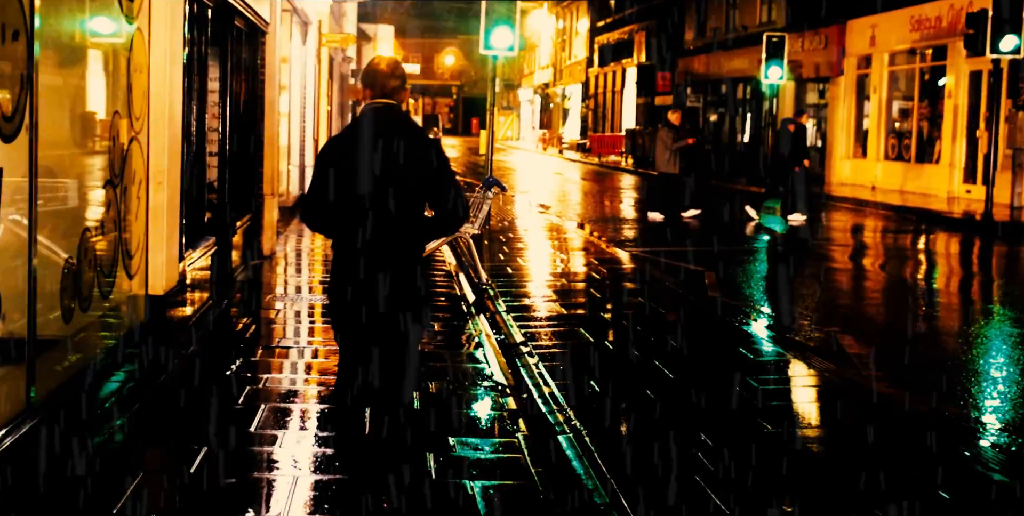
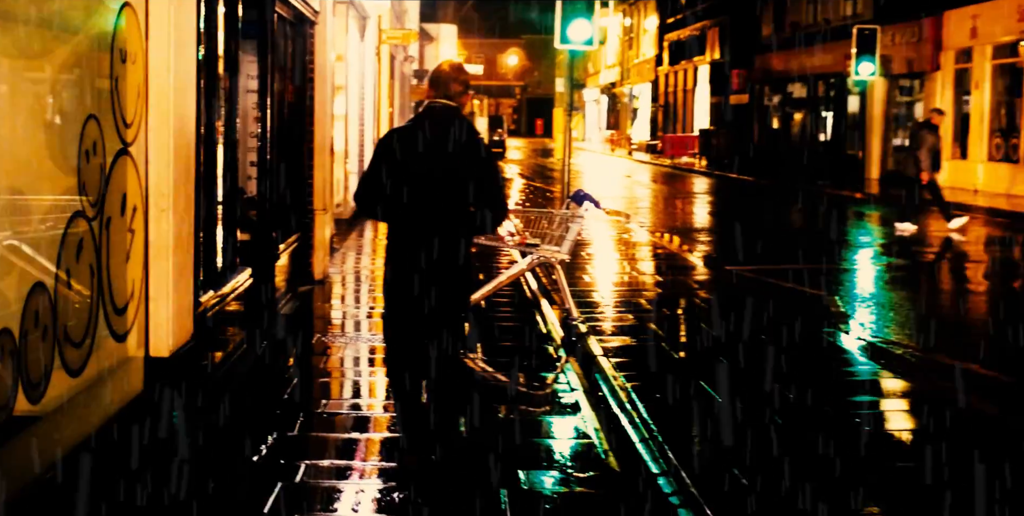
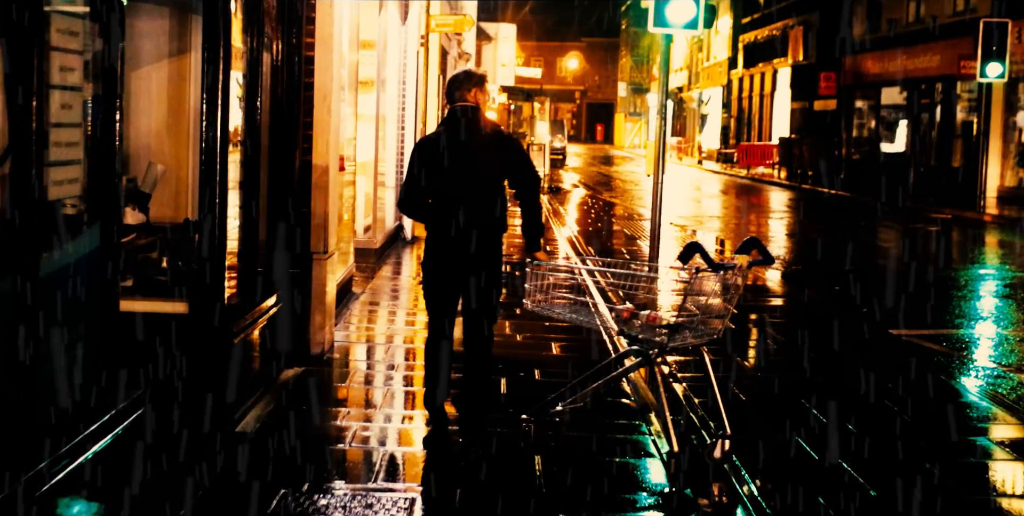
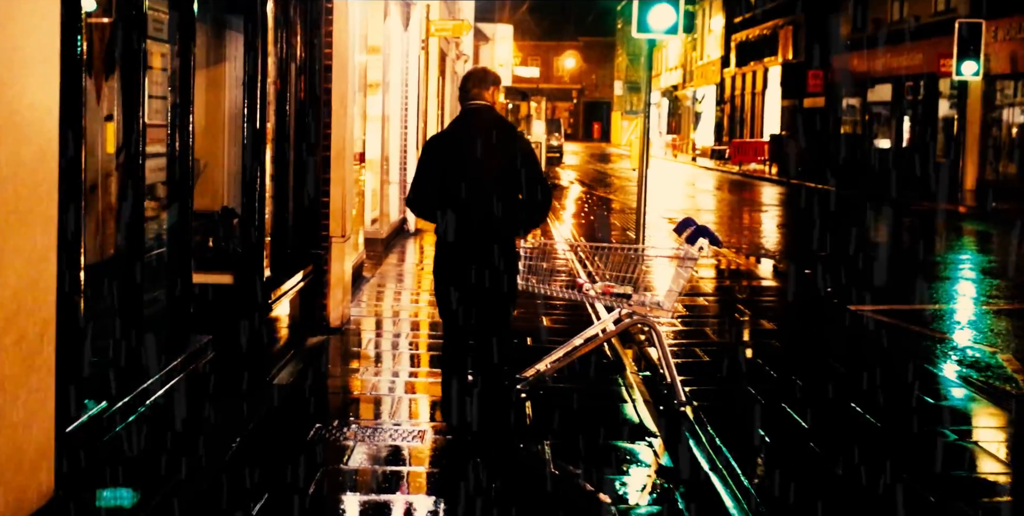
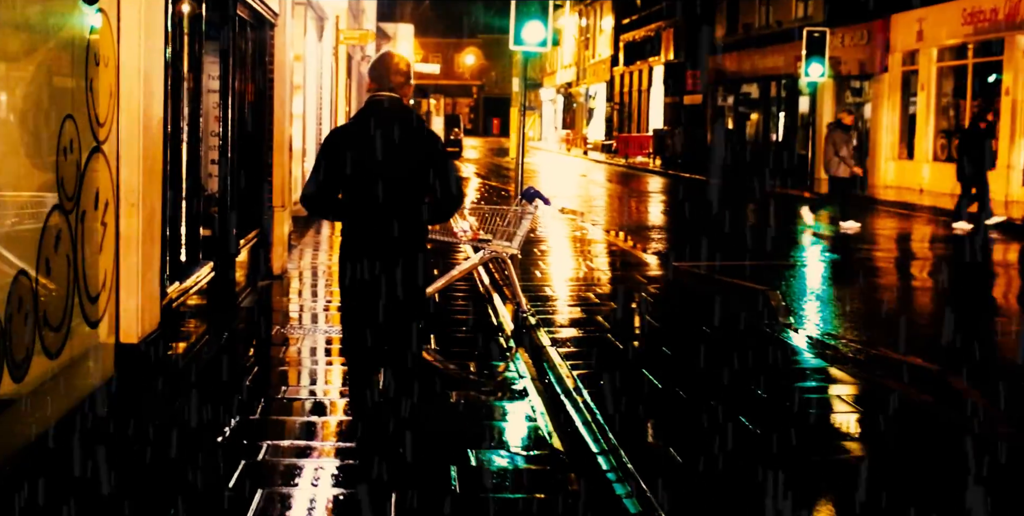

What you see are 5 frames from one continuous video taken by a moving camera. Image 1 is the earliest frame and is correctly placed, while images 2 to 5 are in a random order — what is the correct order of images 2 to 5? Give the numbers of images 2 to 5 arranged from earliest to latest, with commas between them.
5, 2, 4, 3
